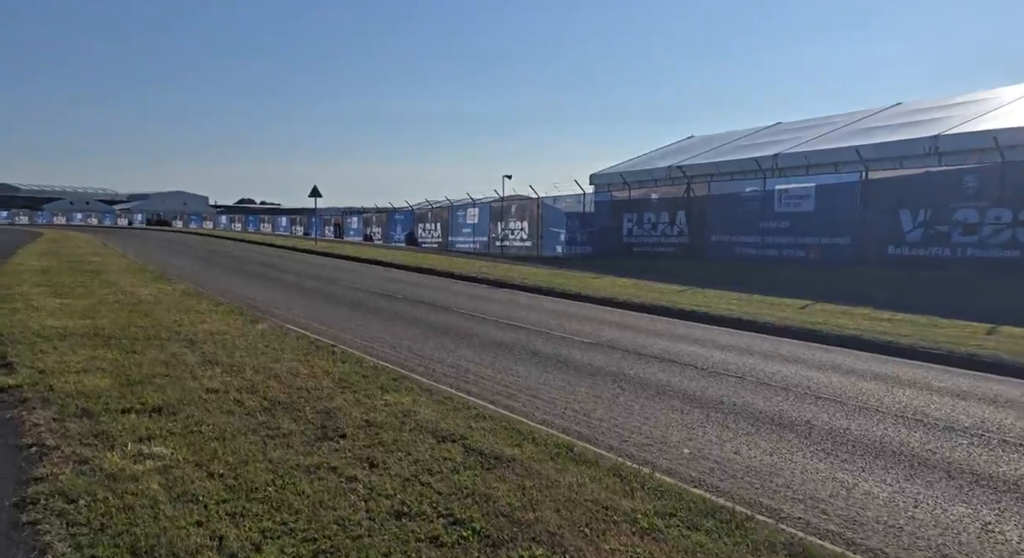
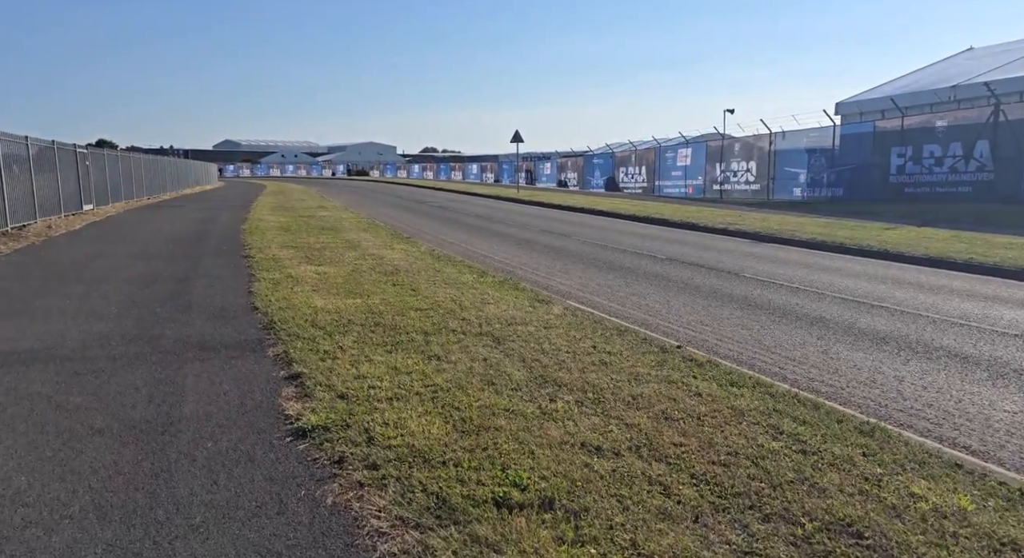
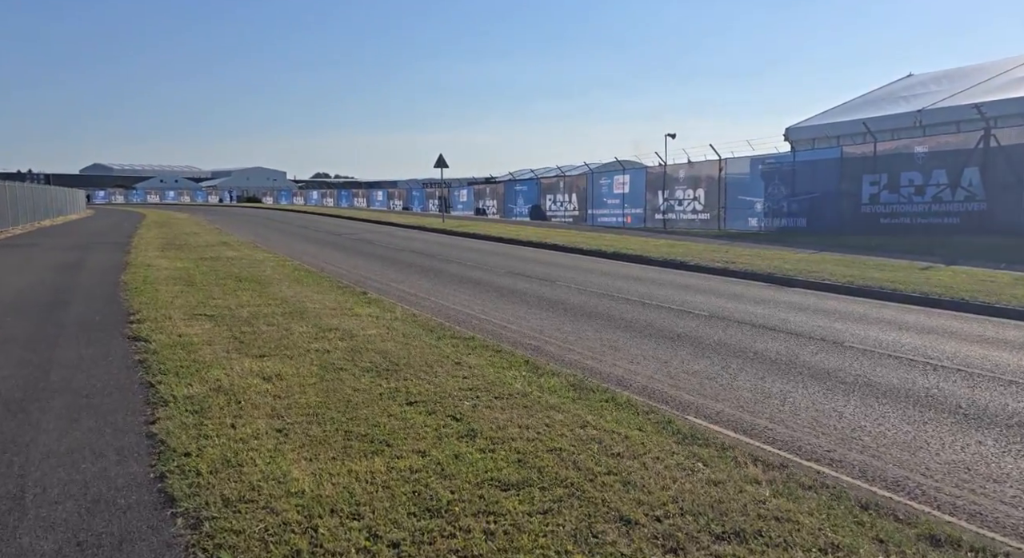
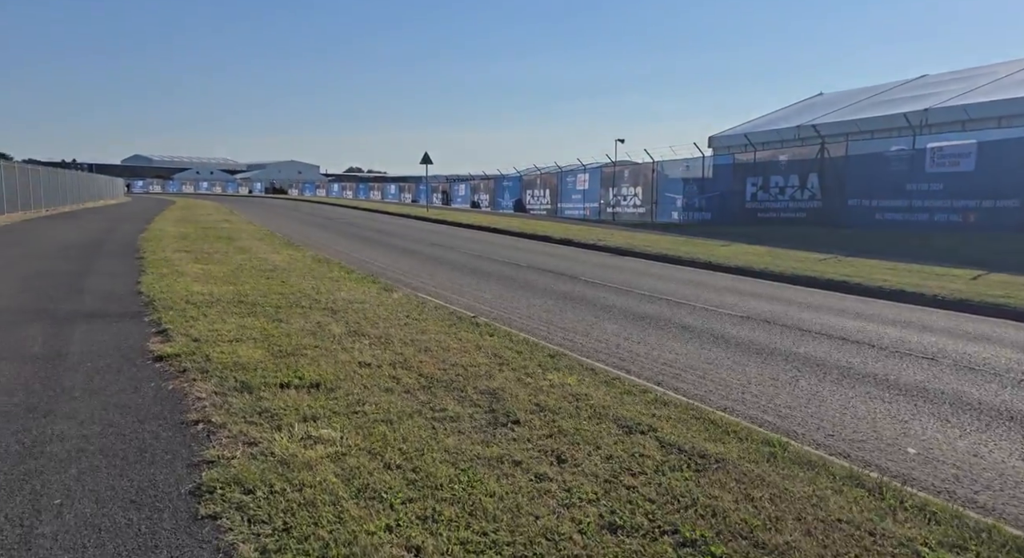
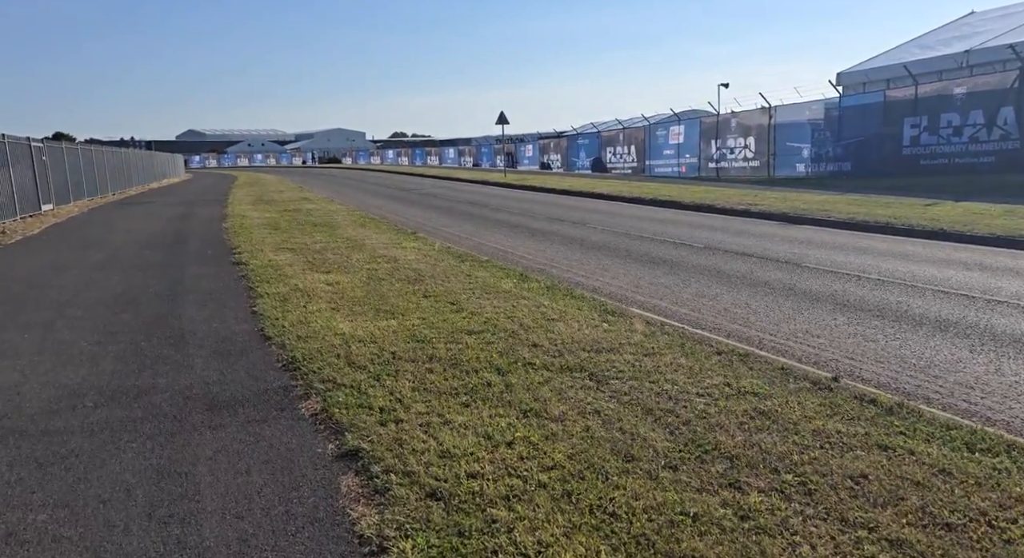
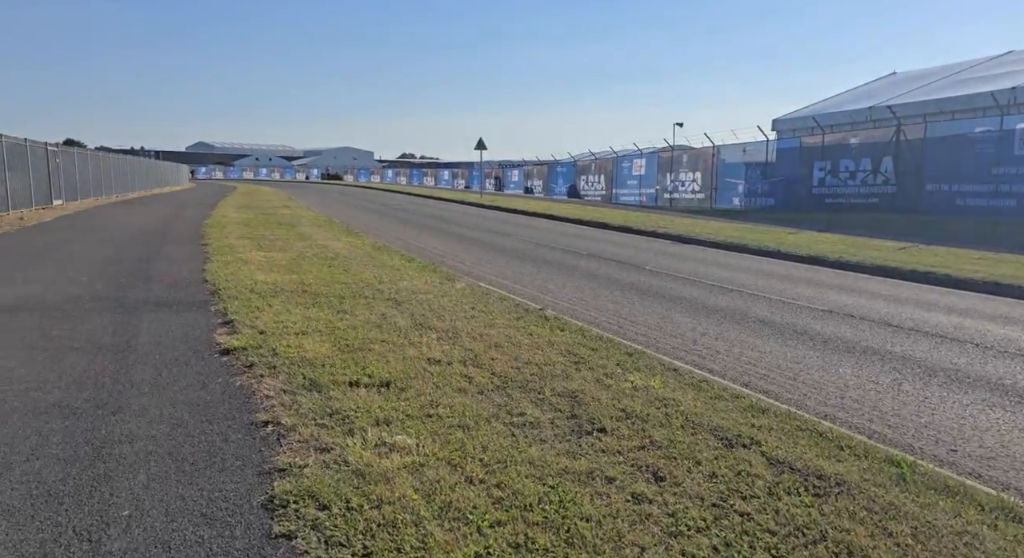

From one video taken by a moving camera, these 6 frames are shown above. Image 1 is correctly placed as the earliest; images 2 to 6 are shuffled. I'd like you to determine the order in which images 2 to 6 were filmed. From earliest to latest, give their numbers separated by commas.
4, 6, 2, 5, 3
